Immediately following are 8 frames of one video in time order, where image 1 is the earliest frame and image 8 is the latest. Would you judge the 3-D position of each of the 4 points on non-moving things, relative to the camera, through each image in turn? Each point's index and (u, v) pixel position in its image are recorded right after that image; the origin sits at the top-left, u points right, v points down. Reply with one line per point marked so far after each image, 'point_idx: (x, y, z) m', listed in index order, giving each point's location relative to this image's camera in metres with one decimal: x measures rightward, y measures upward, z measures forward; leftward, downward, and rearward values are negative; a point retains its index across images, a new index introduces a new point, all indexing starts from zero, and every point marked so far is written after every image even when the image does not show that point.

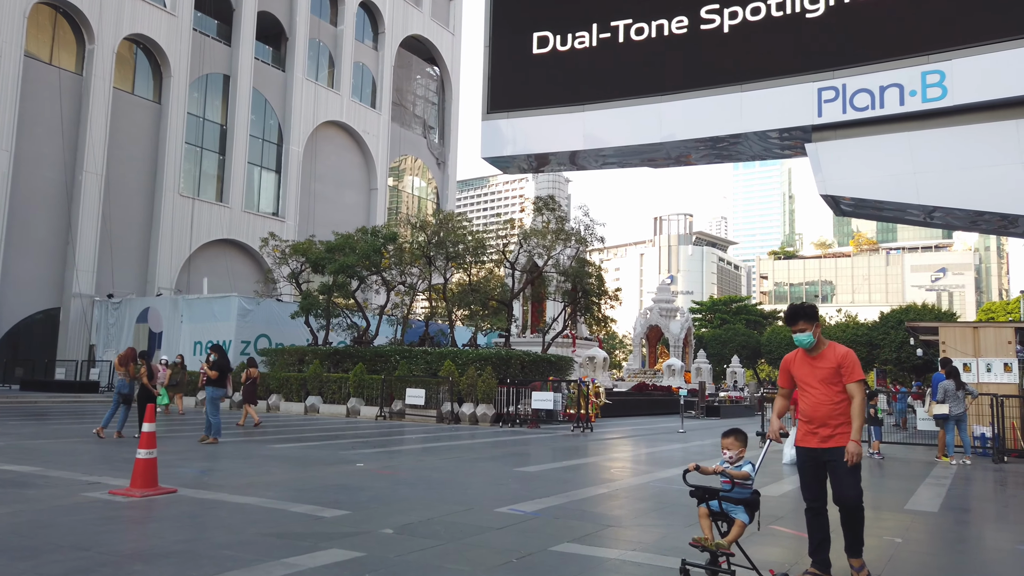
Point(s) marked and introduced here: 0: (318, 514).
0: (-1.6, -1.8, +6.1) m
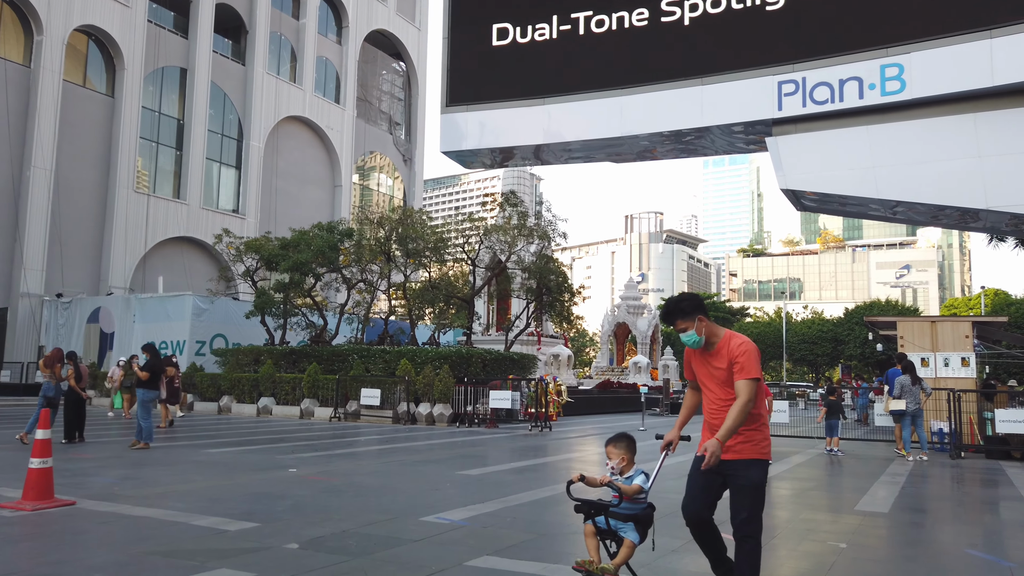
0: (-2.1, -1.8, +5.6) m
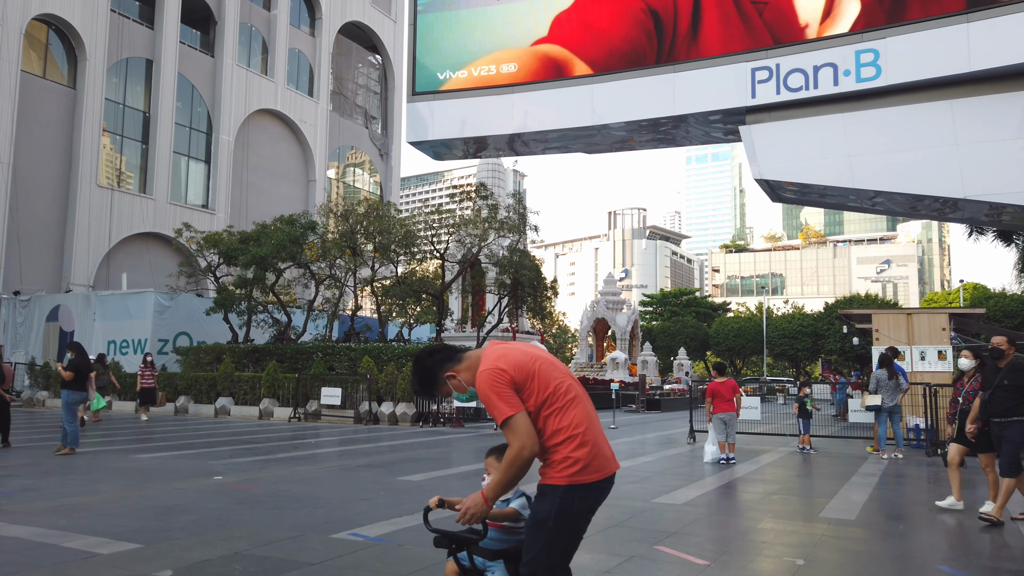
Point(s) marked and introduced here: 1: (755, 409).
0: (-2.7, -1.7, +4.9) m
1: (+4.8, -2.4, +14.9) m
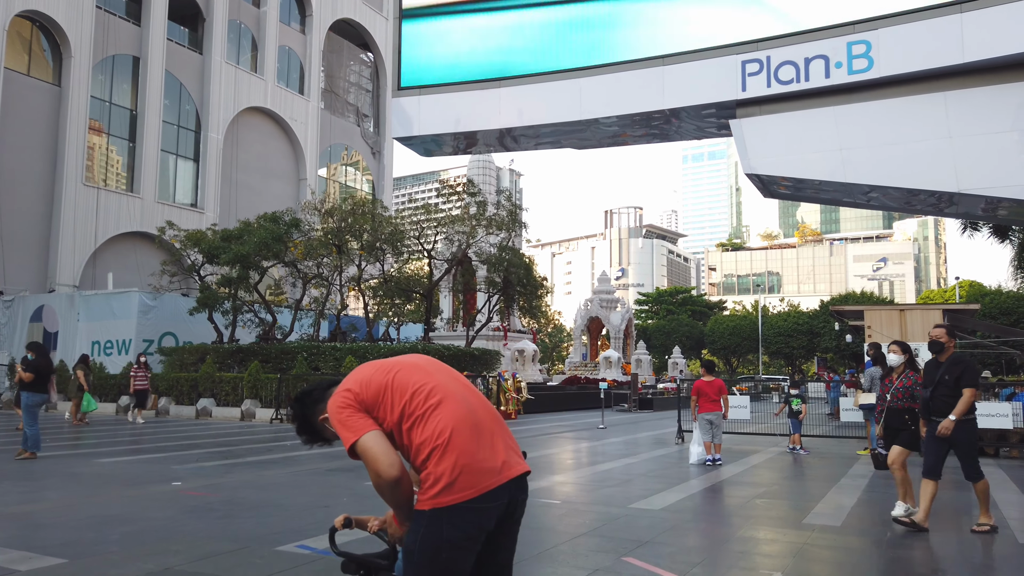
0: (-3.0, -1.7, +4.5) m
1: (+4.5, -2.3, +14.5) m
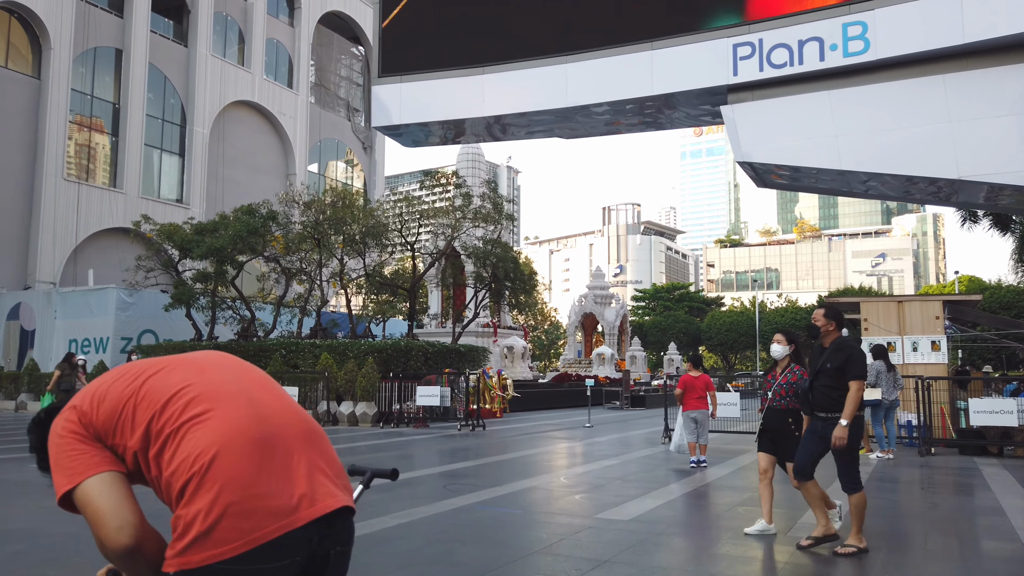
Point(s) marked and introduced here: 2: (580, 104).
0: (-3.3, -1.6, +3.8) m
1: (+4.1, -2.1, +13.8) m
2: (+1.3, +3.5, +14.2) m
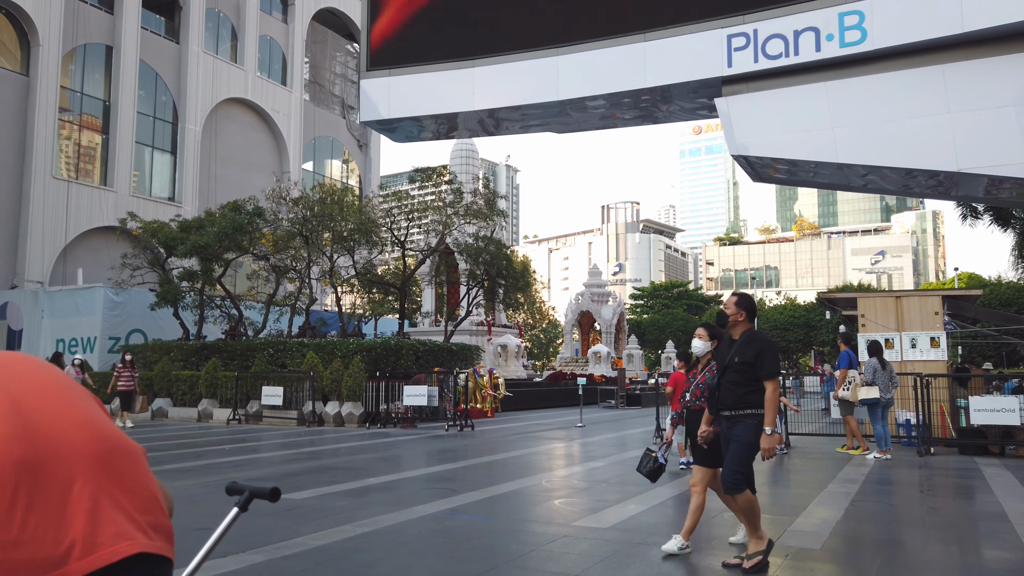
0: (-3.6, -1.5, +3.4) m
1: (+3.9, -2.1, +13.5) m
2: (+1.0, +3.5, +13.8) m
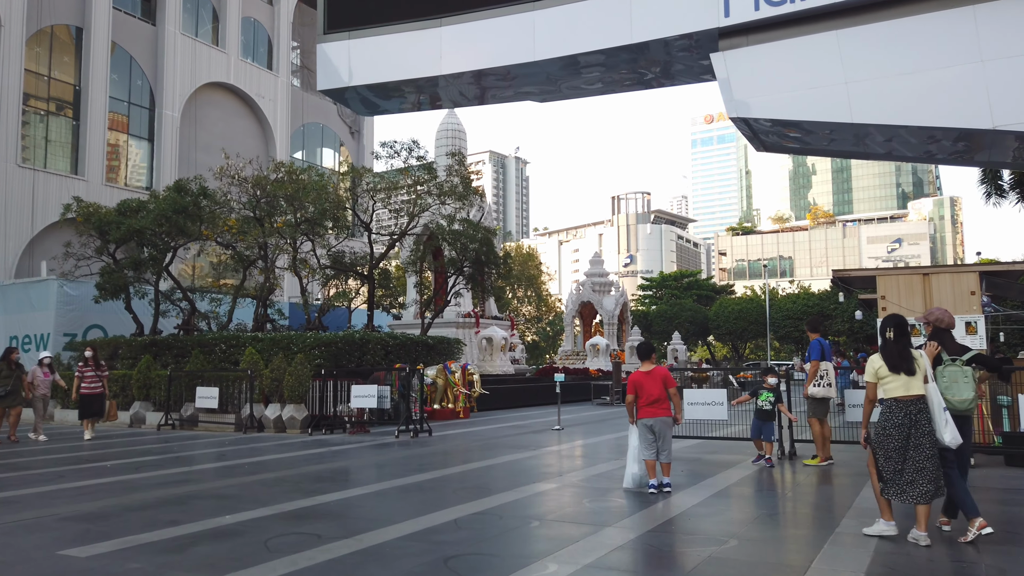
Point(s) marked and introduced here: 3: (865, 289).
0: (-4.4, -1.4, +1.4) m
1: (+3.2, -1.8, +11.3) m
2: (+0.3, +3.8, +11.7) m
3: (+7.1, 0.0, +15.3) m
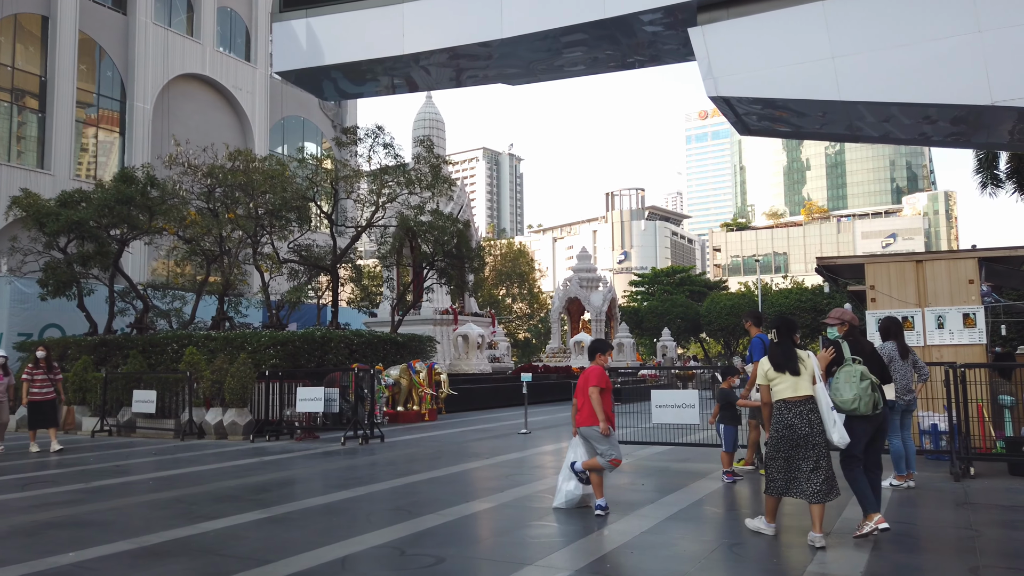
0: (-5.0, -1.3, +0.3) m
1: (+2.5, -1.6, +10.3) m
2: (-0.4, +3.9, +10.6) m
3: (+6.5, +0.2, +14.3) m
